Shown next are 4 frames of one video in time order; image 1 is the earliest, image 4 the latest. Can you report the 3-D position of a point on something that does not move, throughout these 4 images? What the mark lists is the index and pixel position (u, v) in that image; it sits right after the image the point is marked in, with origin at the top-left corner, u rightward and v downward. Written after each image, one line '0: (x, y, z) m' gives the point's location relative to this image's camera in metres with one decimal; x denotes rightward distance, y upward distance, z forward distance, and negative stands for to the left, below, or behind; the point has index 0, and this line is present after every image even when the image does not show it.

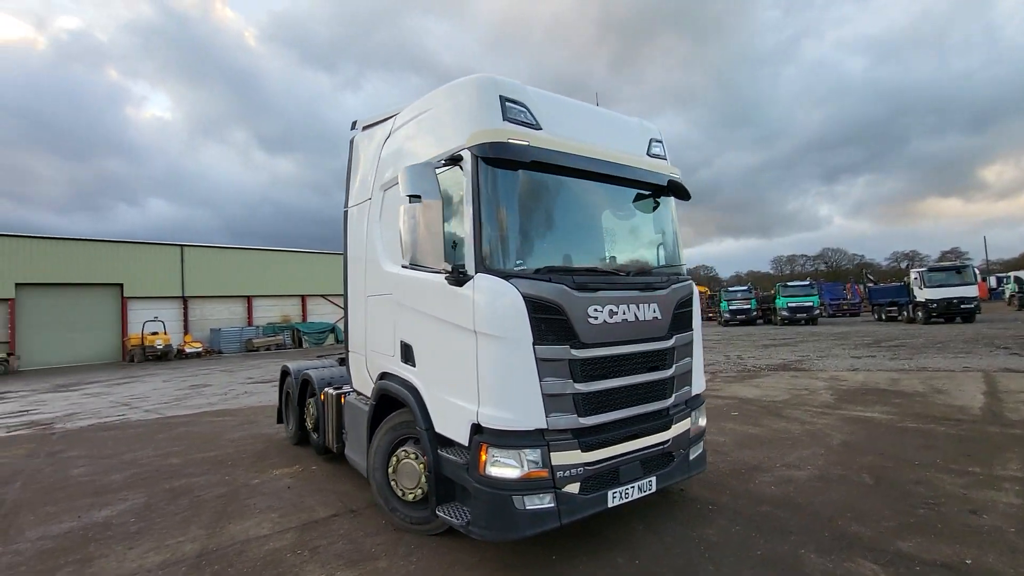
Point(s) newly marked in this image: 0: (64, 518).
0: (-4.3, -2.2, +4.6) m
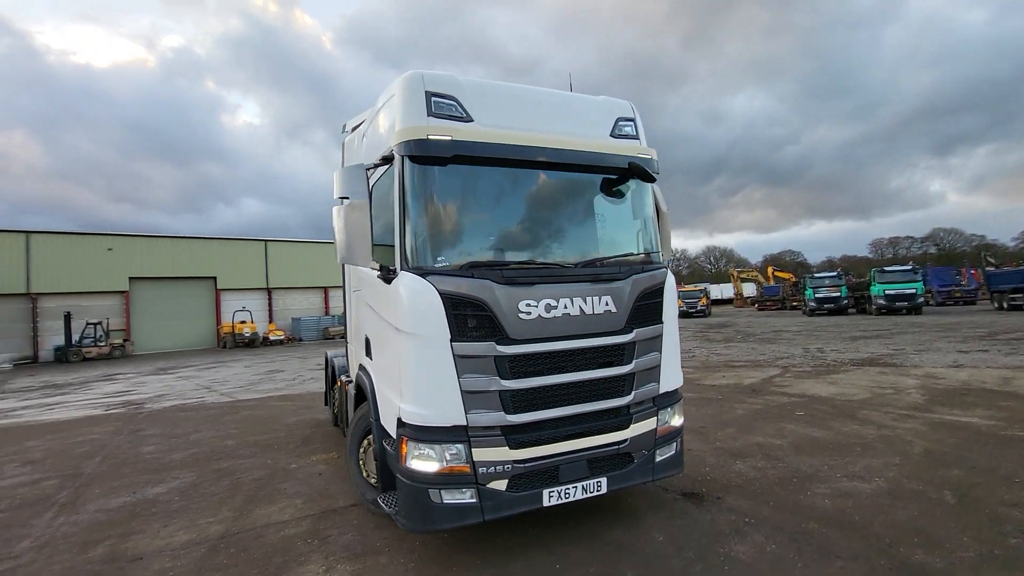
0: (-4.1, -2.1, +5.0) m
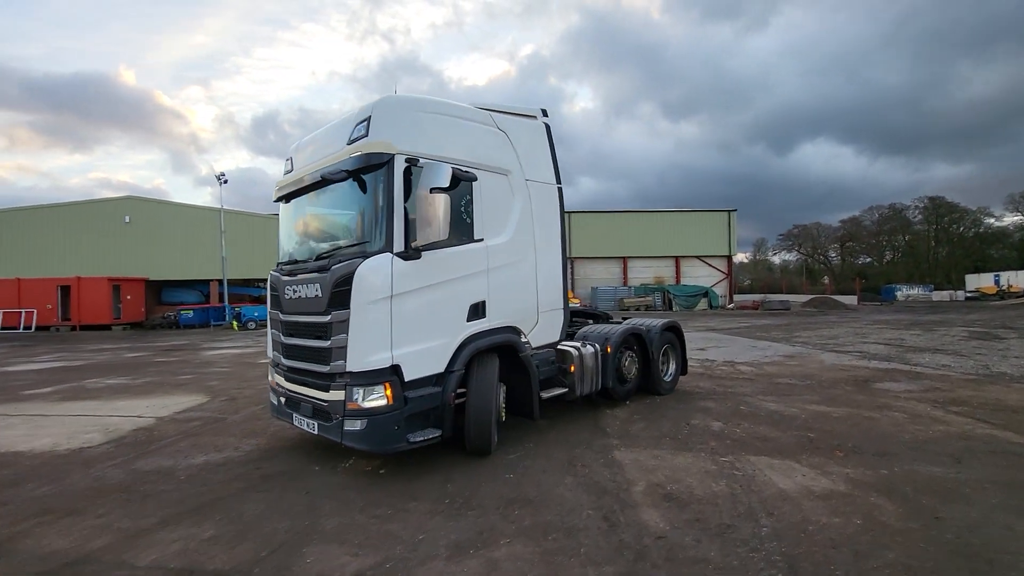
0: (-3.4, -1.7, +5.0) m
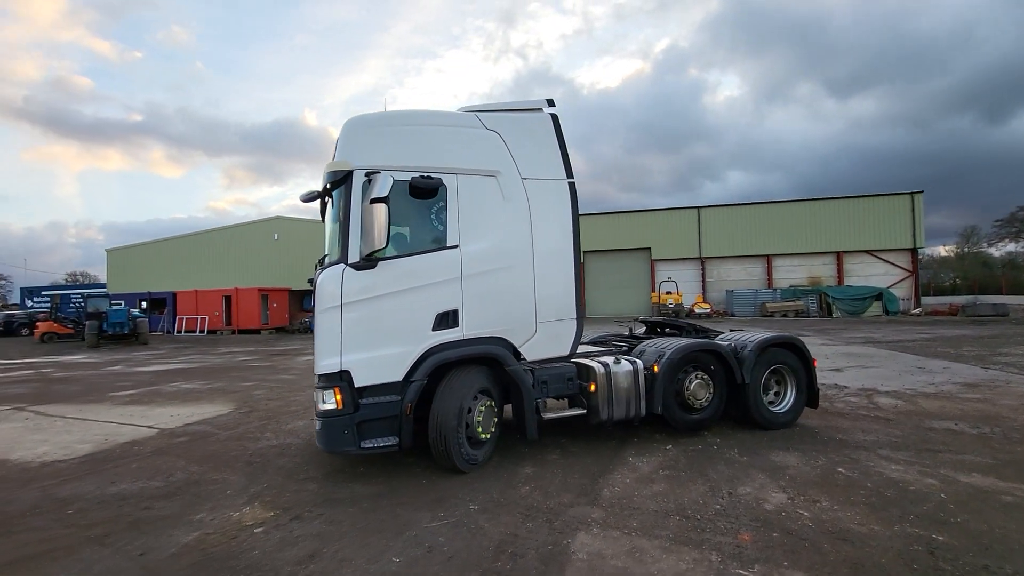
0: (-3.8, -1.8, +4.7) m
